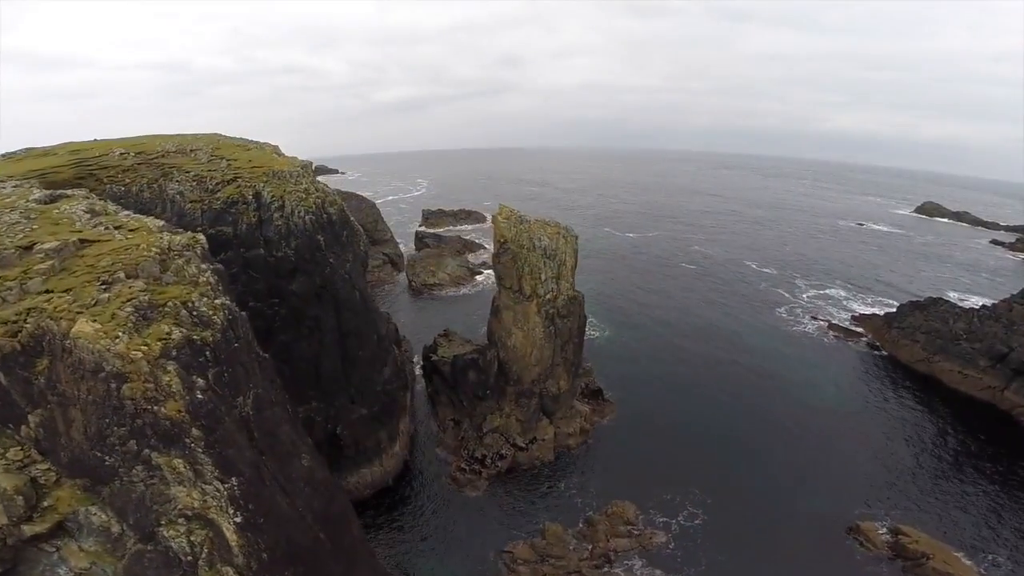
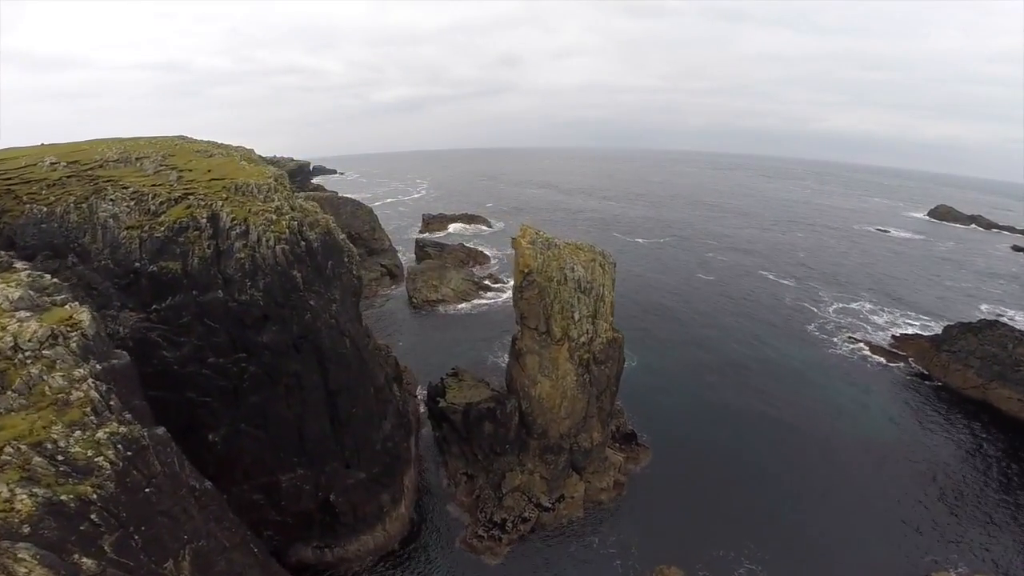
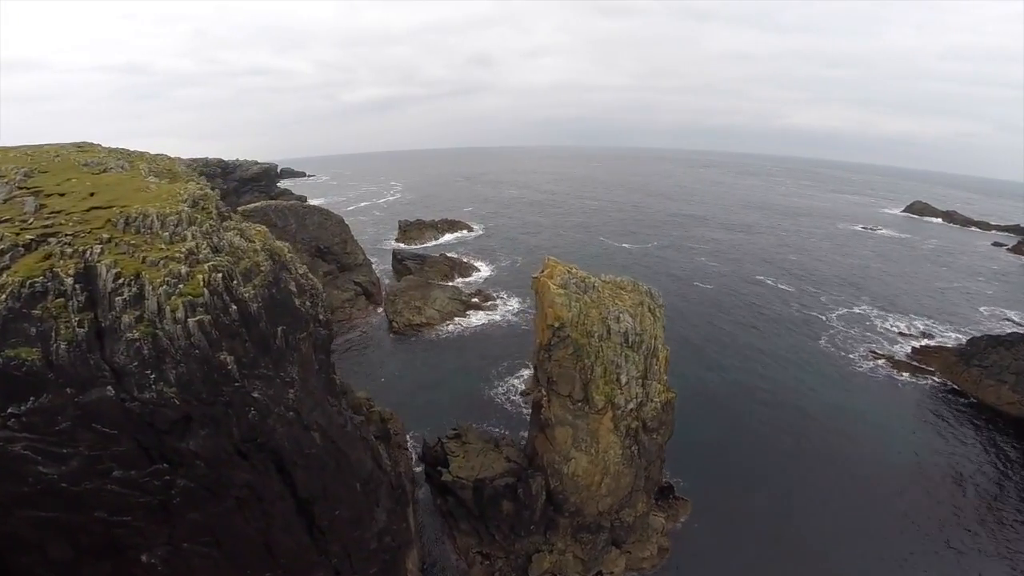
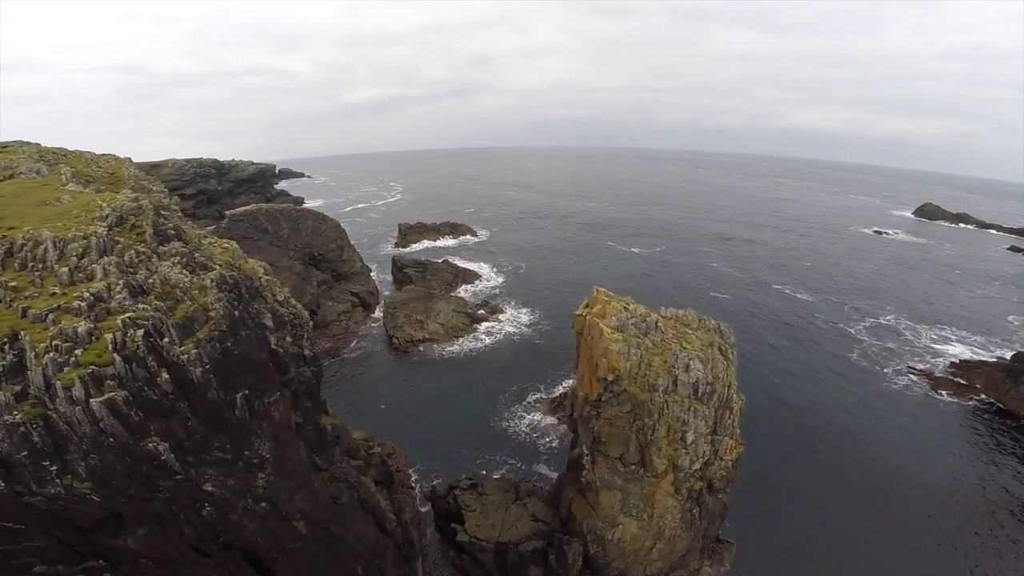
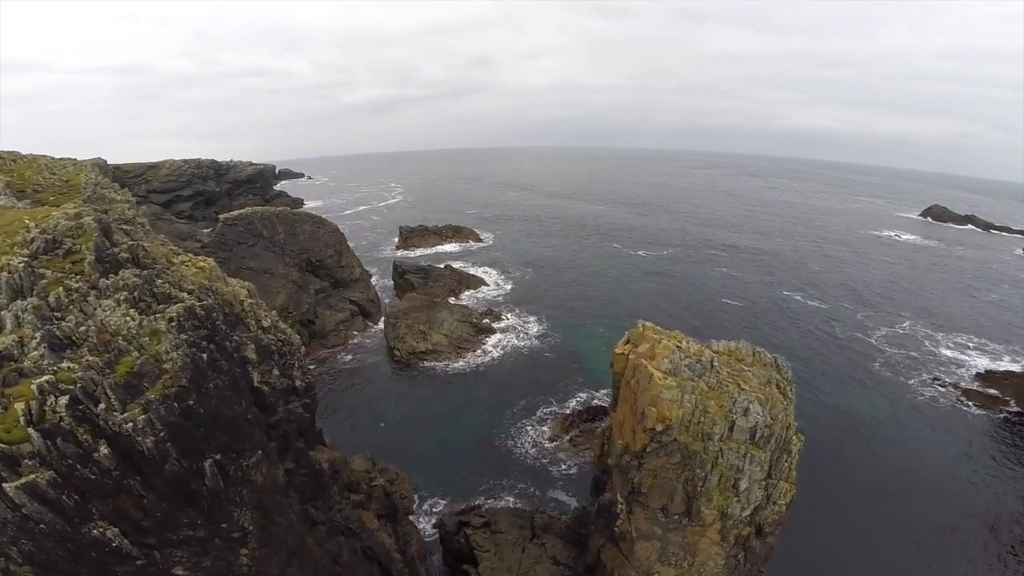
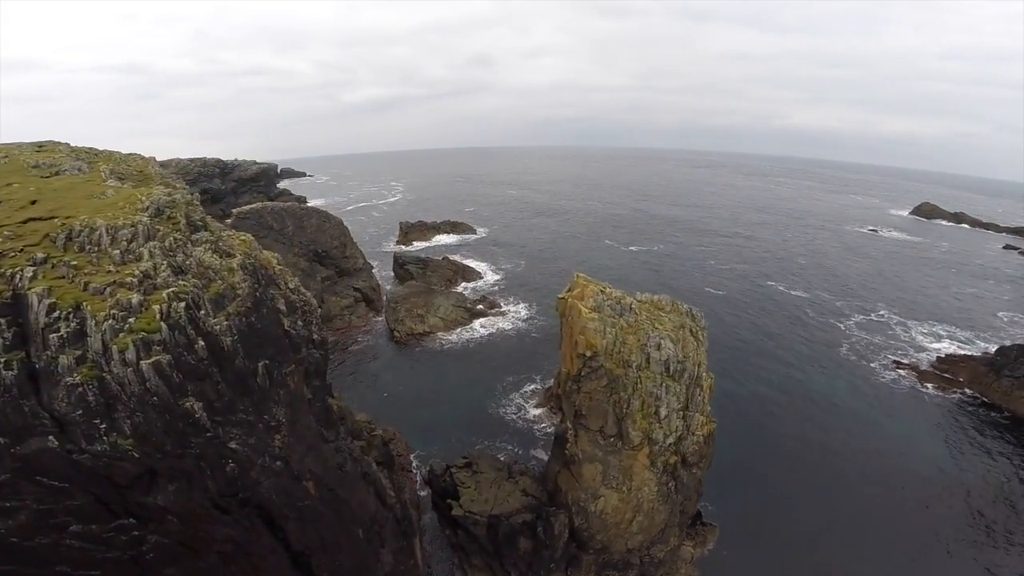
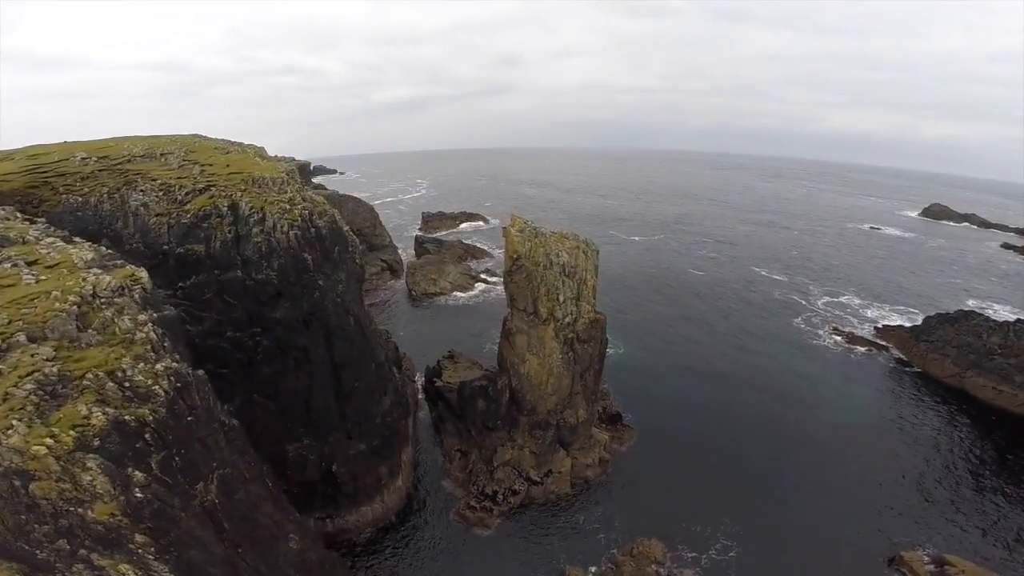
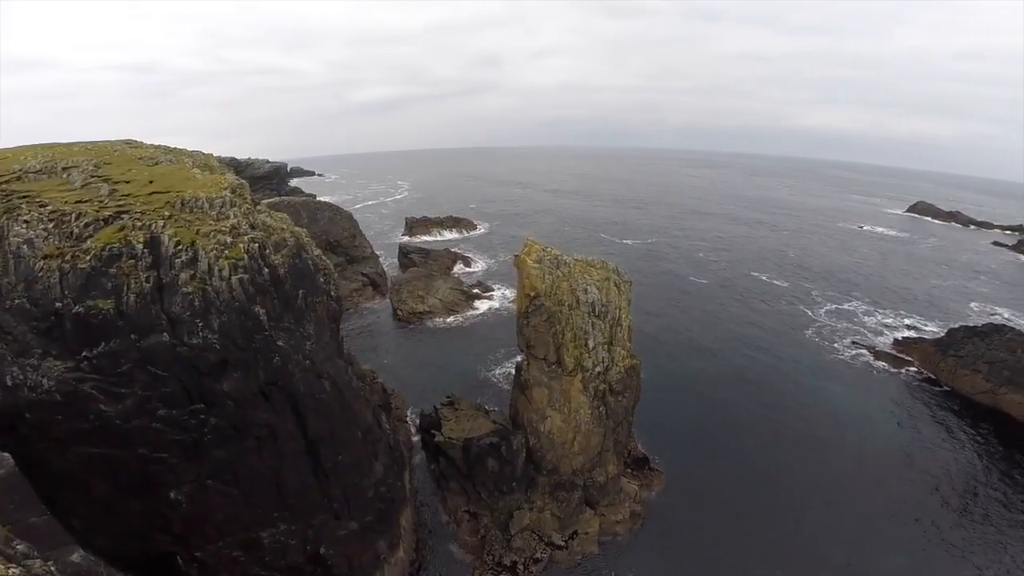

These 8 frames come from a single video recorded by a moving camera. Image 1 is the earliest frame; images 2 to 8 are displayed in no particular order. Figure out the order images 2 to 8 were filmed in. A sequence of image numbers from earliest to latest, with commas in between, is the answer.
7, 2, 8, 3, 6, 4, 5
